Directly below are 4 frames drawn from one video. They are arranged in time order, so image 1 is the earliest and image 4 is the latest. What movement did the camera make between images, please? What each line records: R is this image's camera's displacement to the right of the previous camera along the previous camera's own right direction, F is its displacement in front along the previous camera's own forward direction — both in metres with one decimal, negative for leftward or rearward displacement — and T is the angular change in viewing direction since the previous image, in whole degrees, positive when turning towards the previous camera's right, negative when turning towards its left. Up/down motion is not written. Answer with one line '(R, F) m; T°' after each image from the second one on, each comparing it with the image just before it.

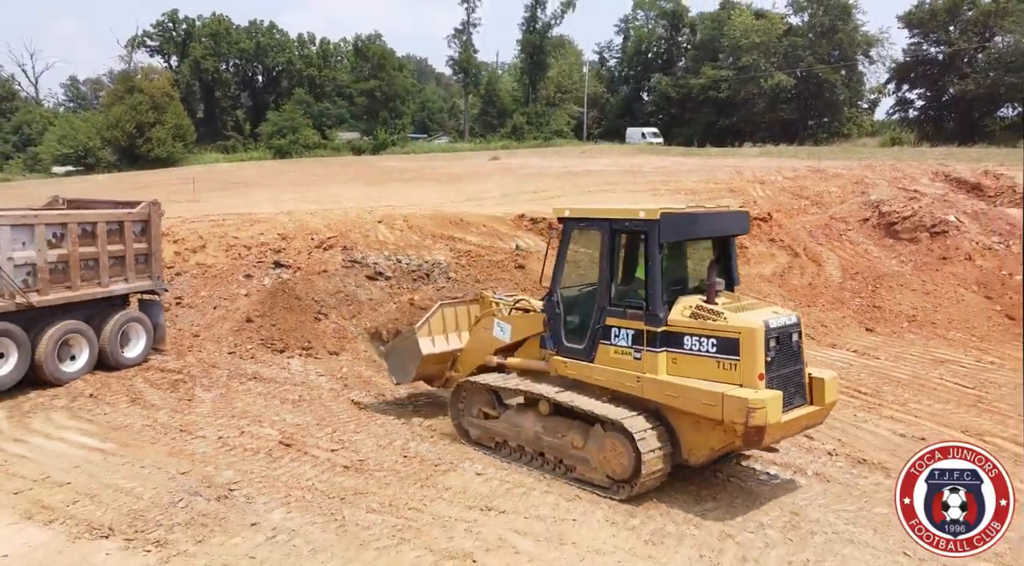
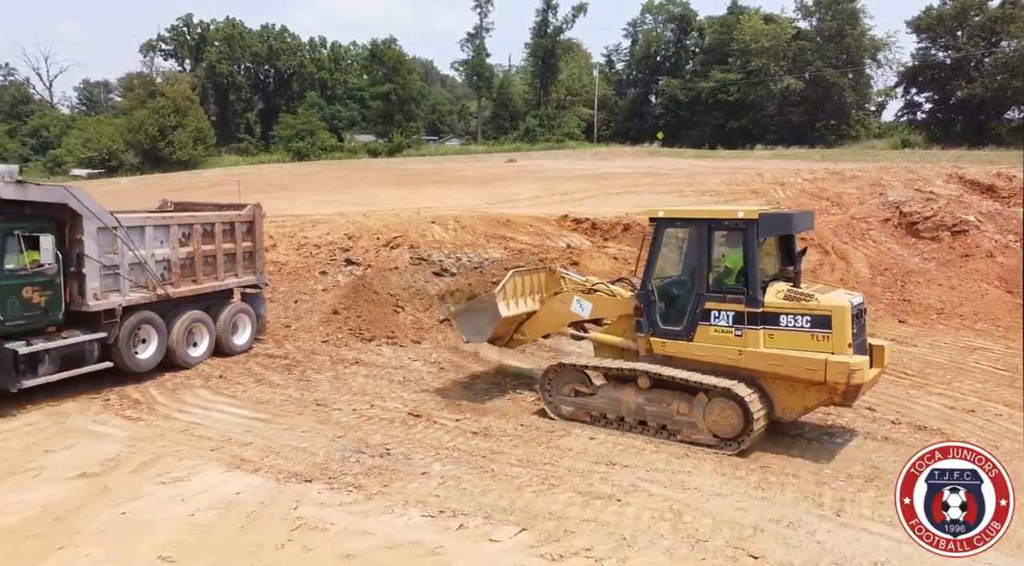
(-1.1, -1.1) m; 0°
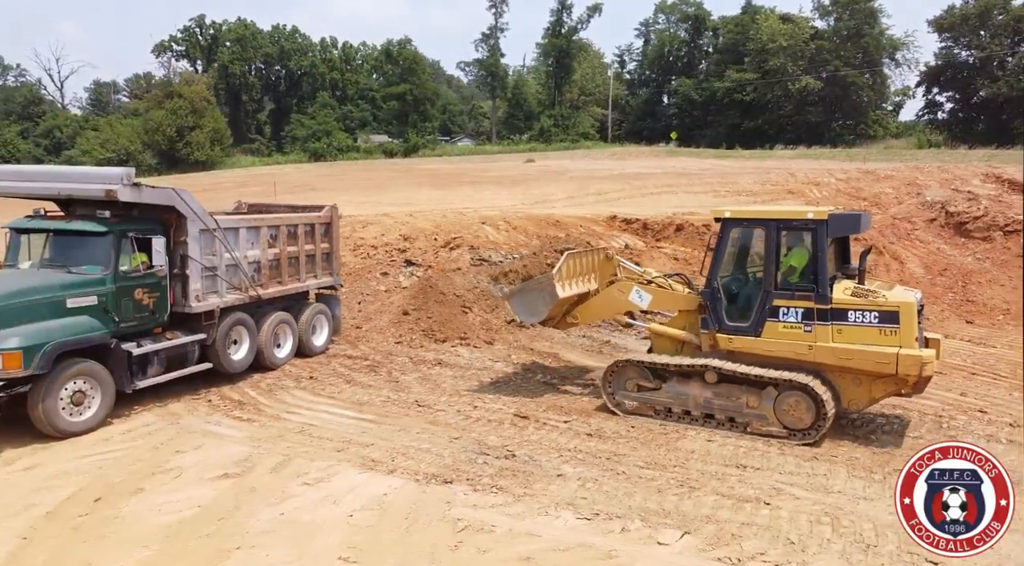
(-1.1, 0.0) m; 0°
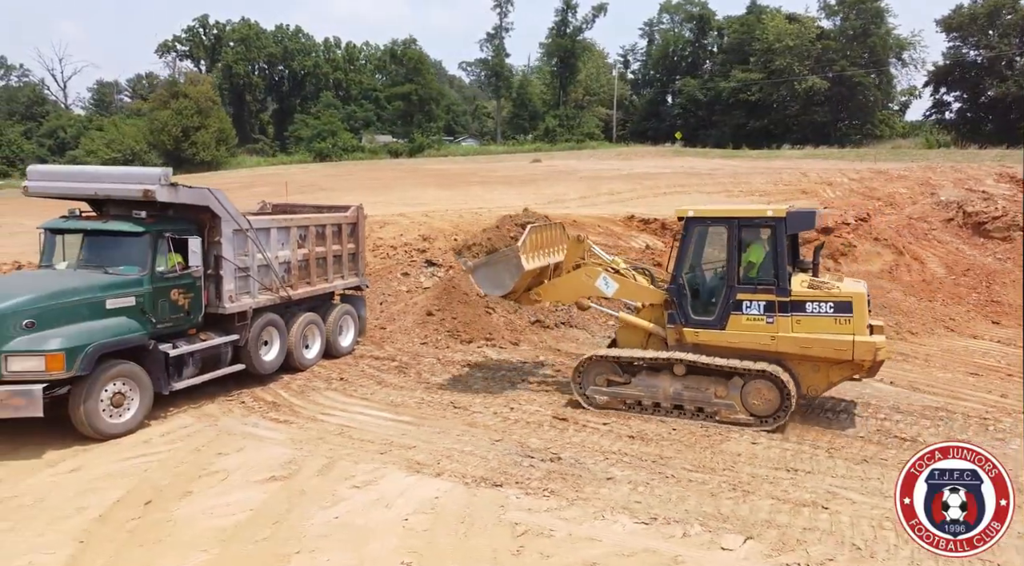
(-0.4, +0.1) m; 0°
